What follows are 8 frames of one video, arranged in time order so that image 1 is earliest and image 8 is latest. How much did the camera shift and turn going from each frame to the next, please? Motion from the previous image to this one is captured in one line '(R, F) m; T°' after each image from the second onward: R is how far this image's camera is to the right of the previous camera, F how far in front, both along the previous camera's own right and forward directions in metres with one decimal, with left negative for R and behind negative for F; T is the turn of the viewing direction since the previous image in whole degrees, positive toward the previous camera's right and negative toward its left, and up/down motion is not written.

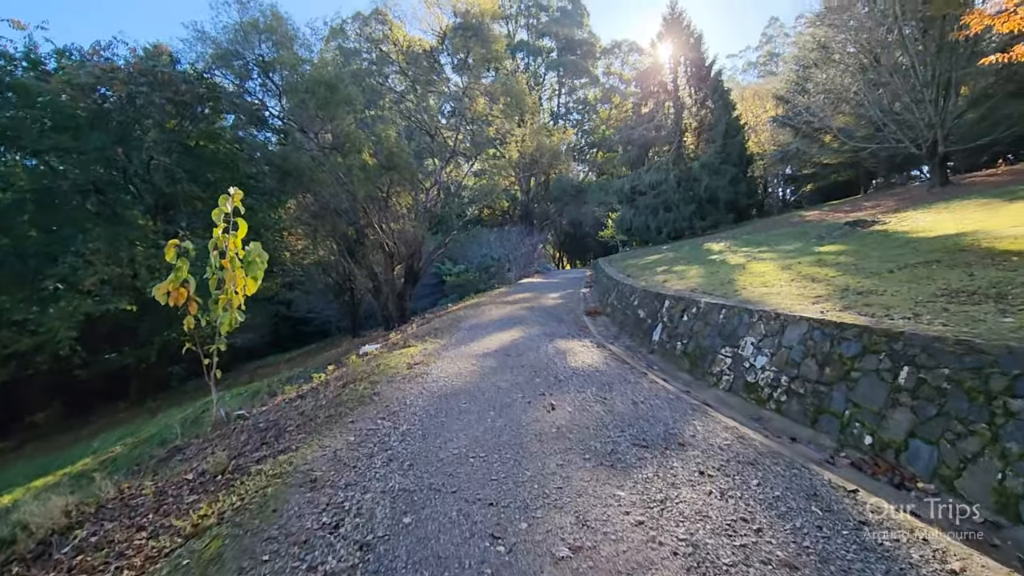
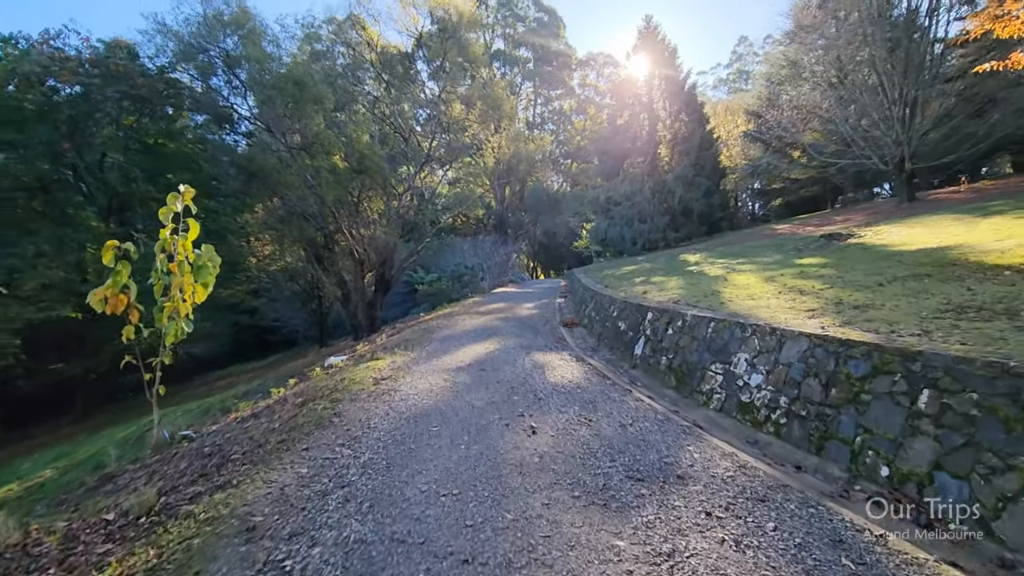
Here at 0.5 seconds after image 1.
(0.0, +0.3) m; +3°
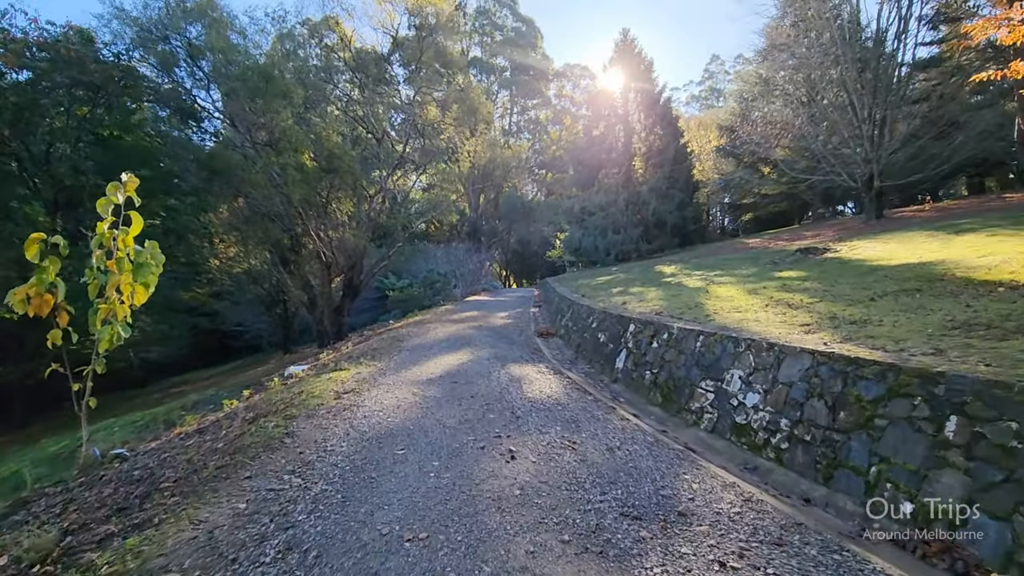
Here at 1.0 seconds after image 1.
(0.0, +0.3) m; +3°
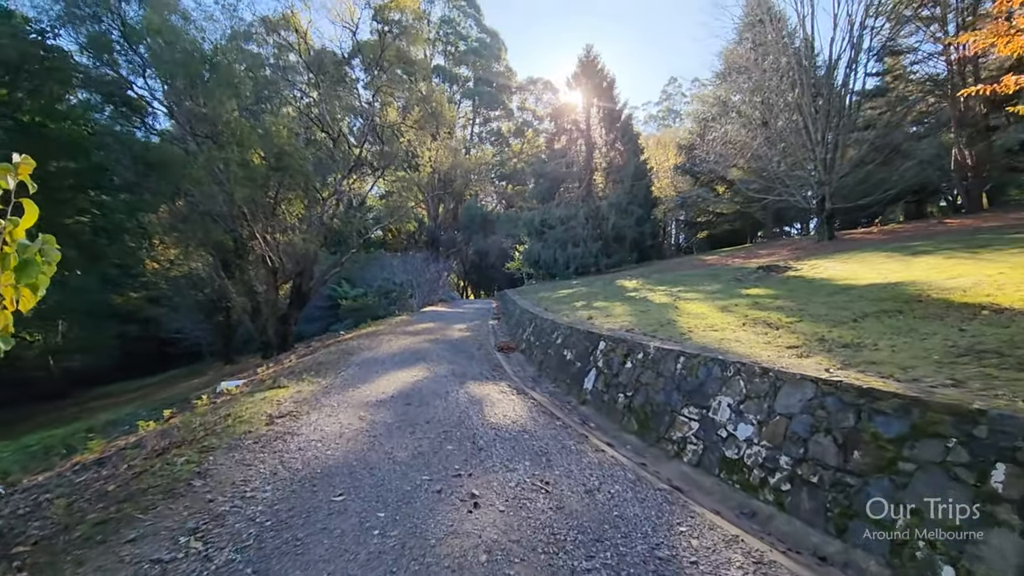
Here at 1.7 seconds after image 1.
(0.0, +0.4) m; +4°
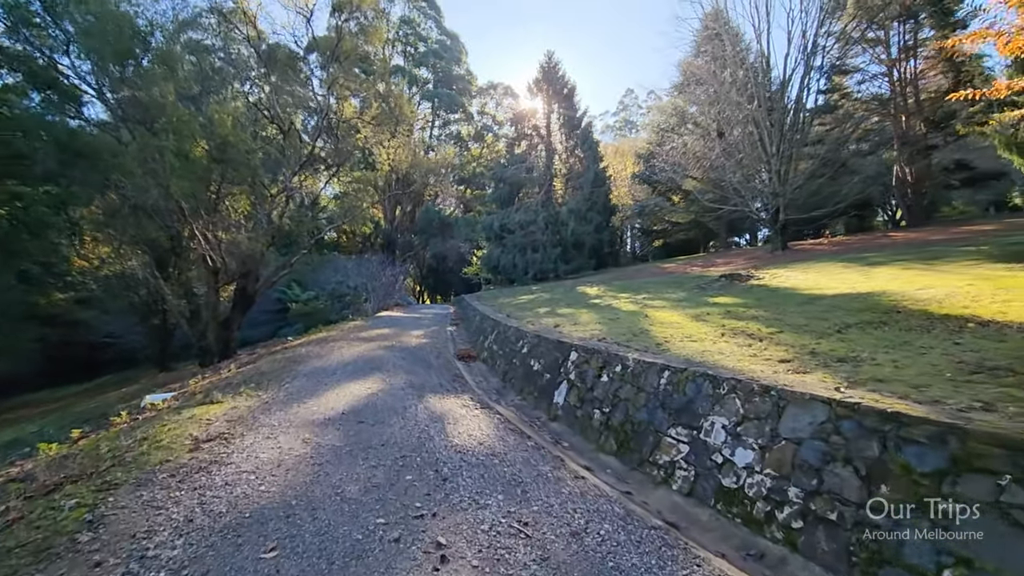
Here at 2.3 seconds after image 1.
(-0.1, +0.4) m; +5°
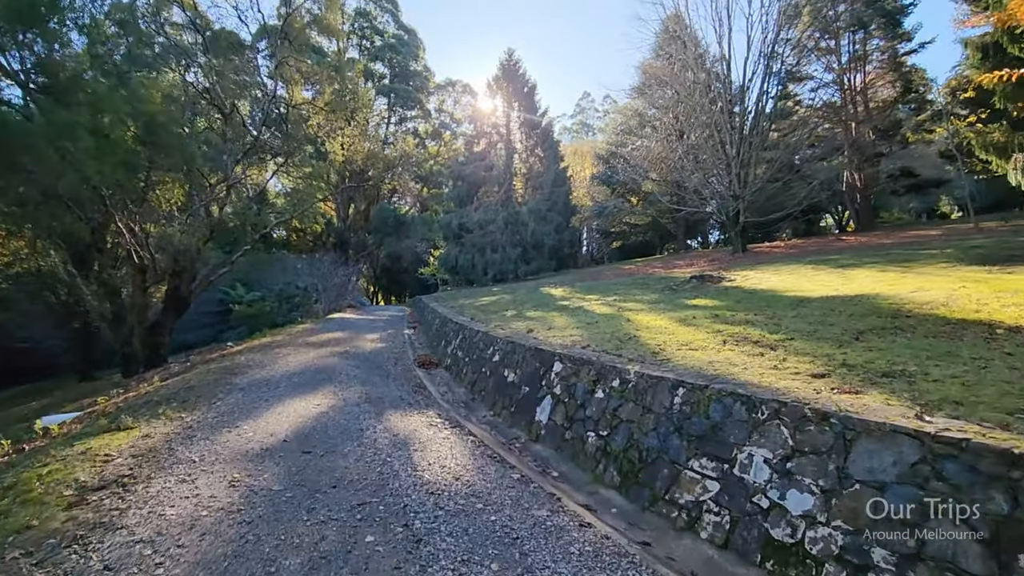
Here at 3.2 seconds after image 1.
(-0.1, +0.6) m; +5°
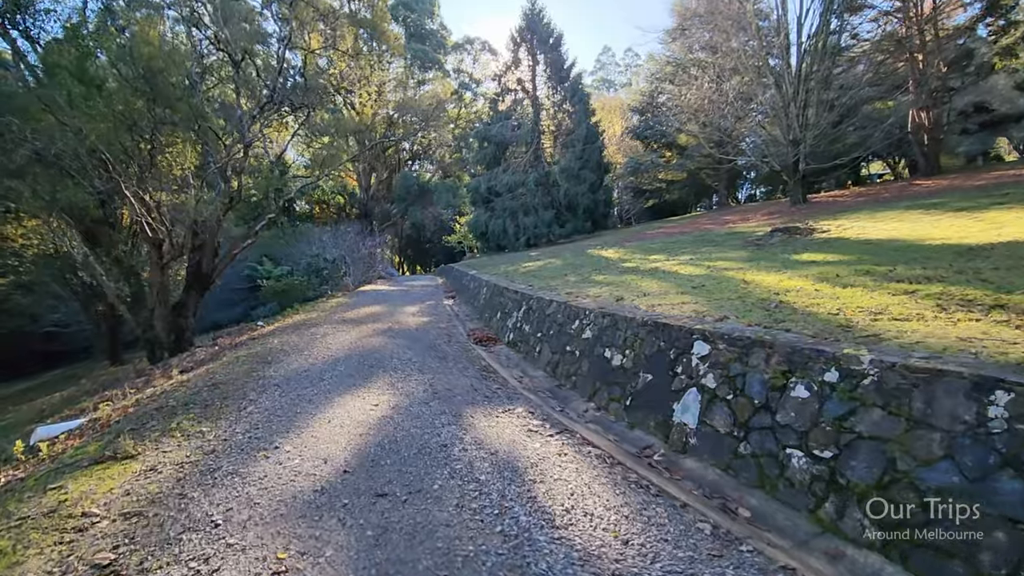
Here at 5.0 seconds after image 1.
(-0.5, +1.1) m; -2°
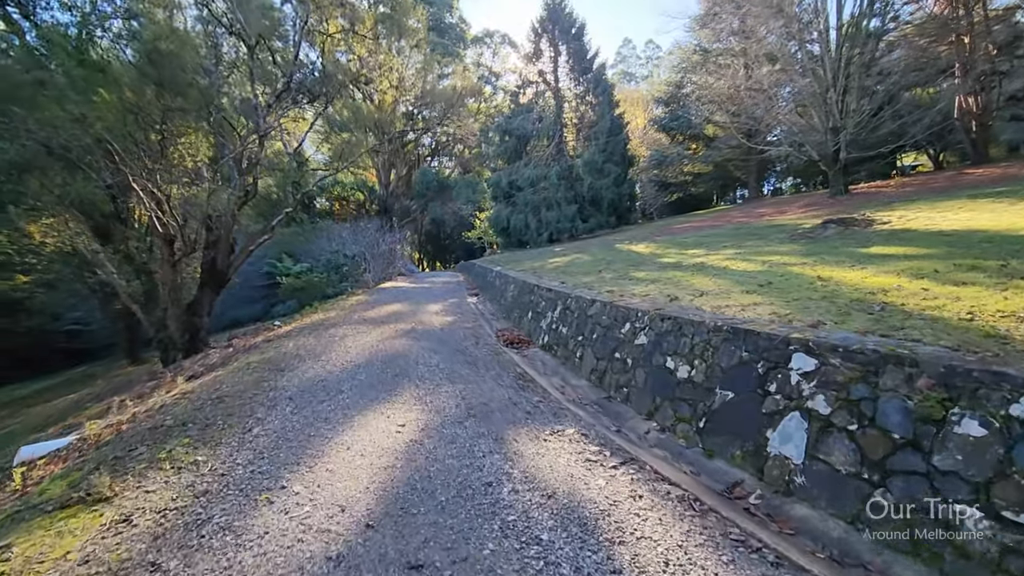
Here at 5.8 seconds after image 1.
(-0.2, +0.5) m; -2°
